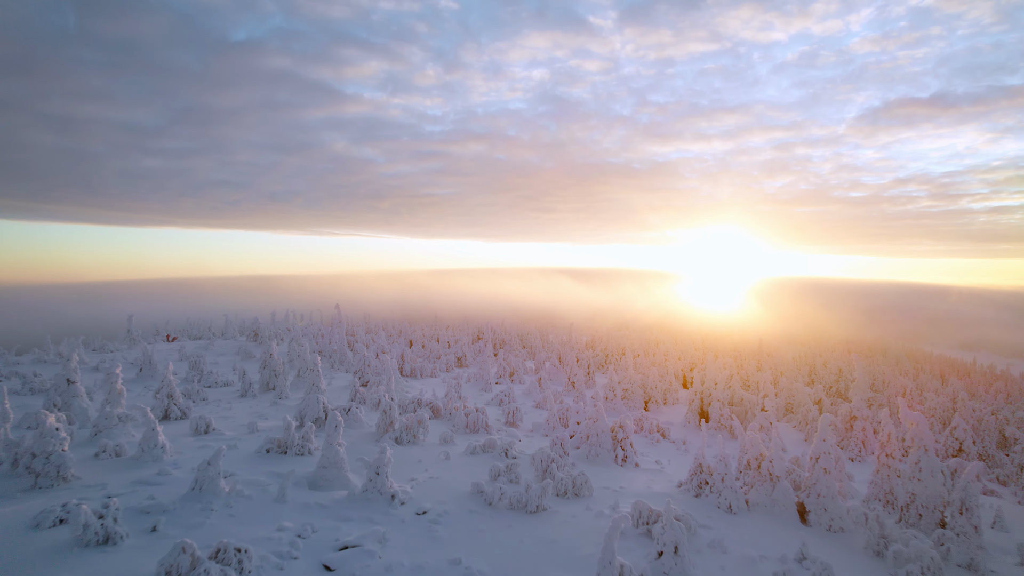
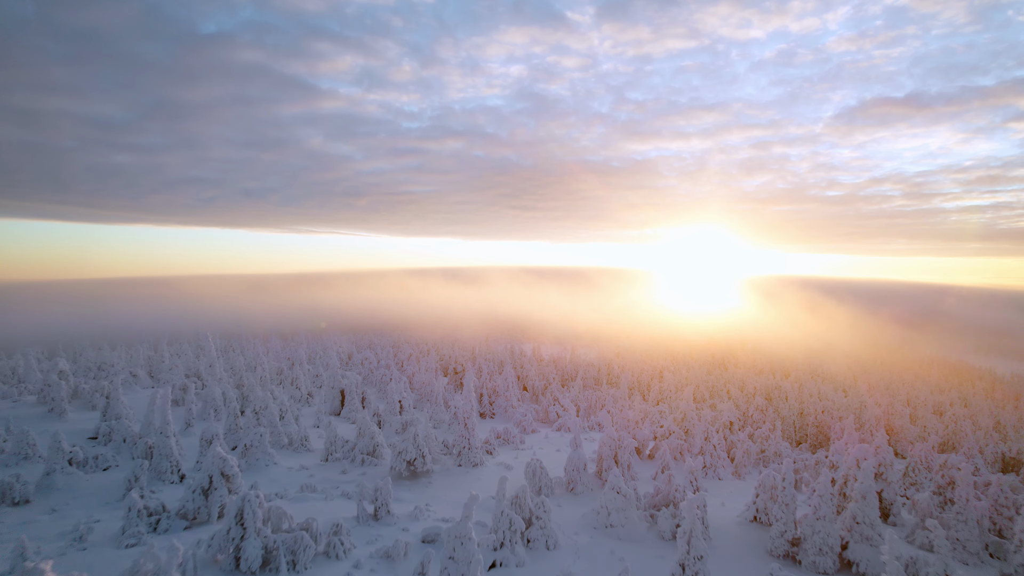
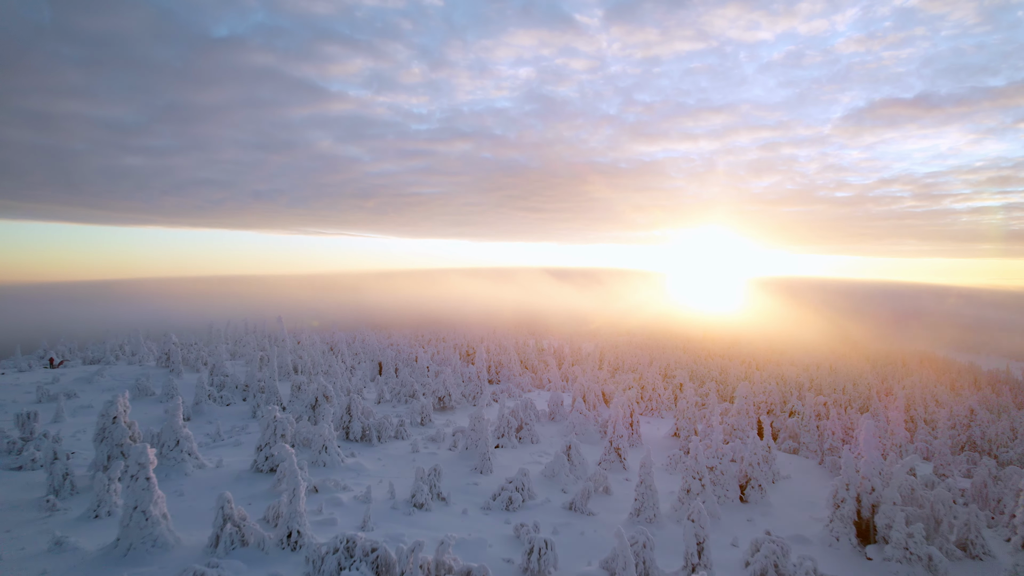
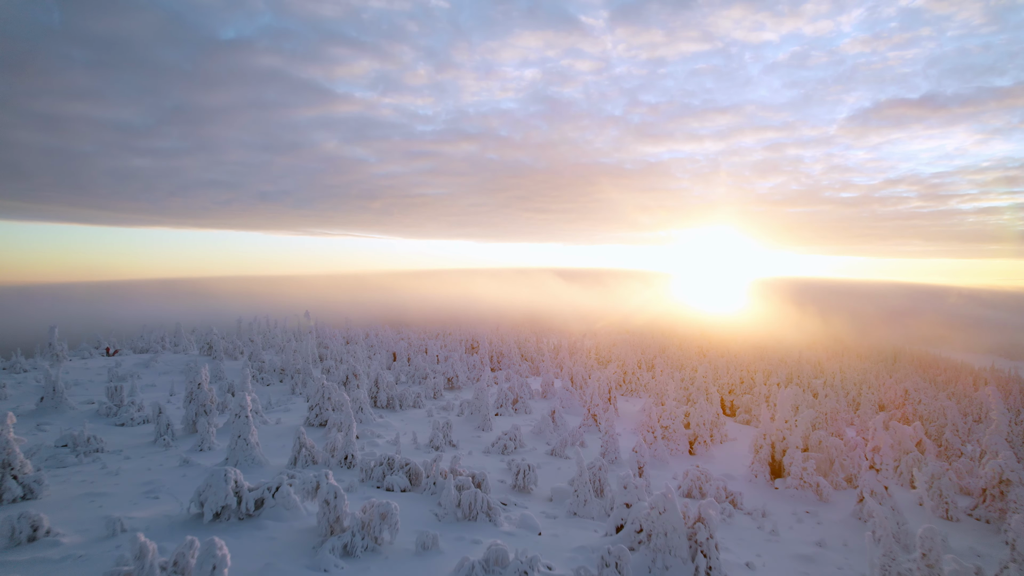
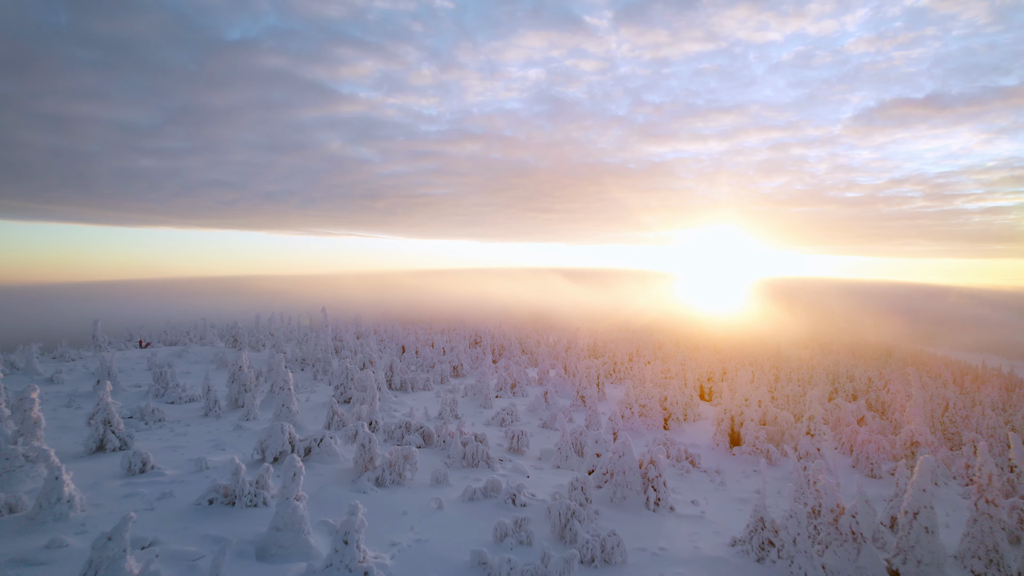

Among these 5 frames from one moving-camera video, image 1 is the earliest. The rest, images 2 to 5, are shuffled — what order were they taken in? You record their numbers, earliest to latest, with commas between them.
5, 4, 3, 2
